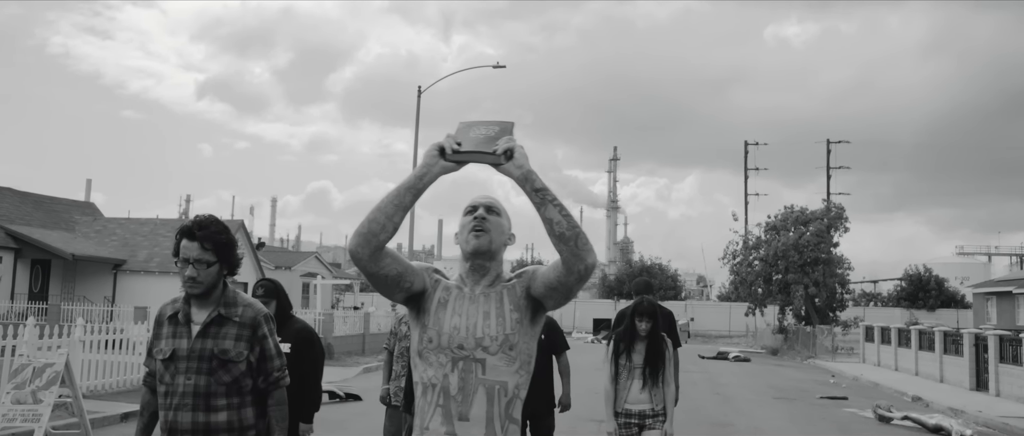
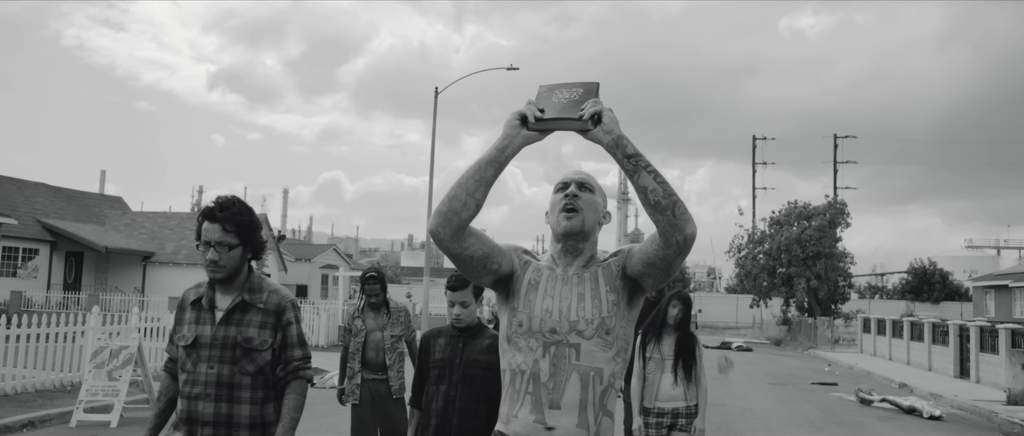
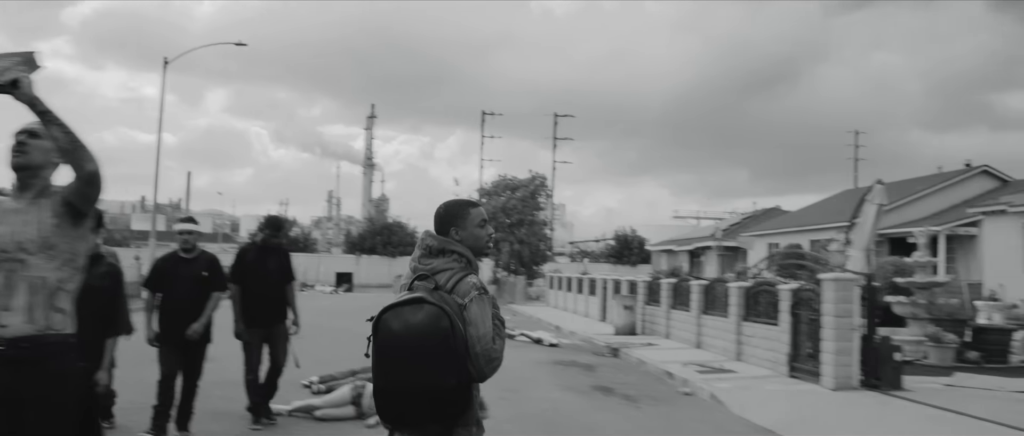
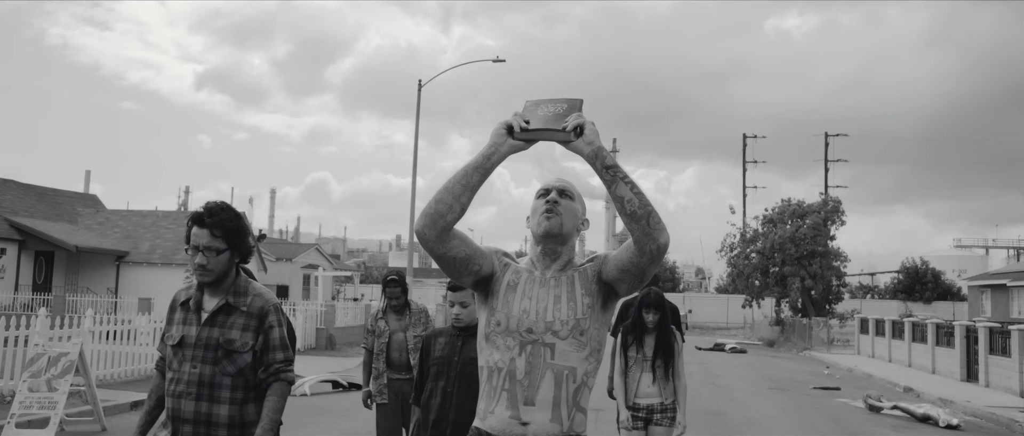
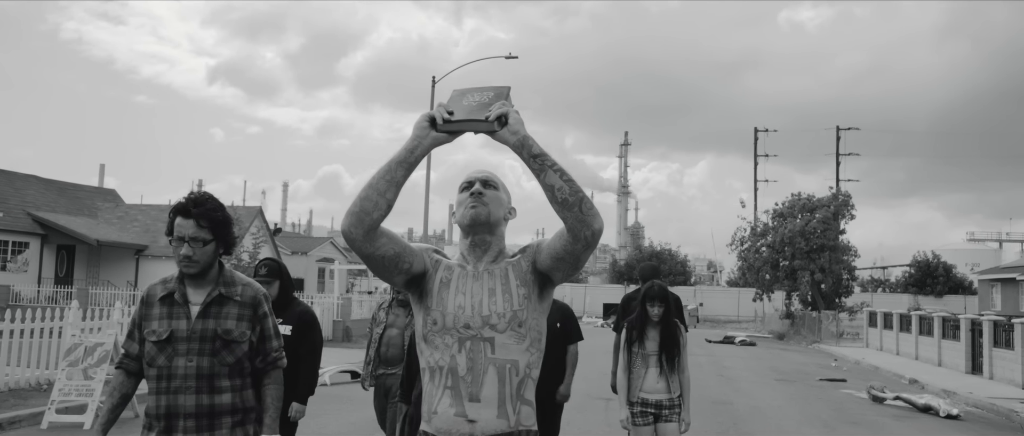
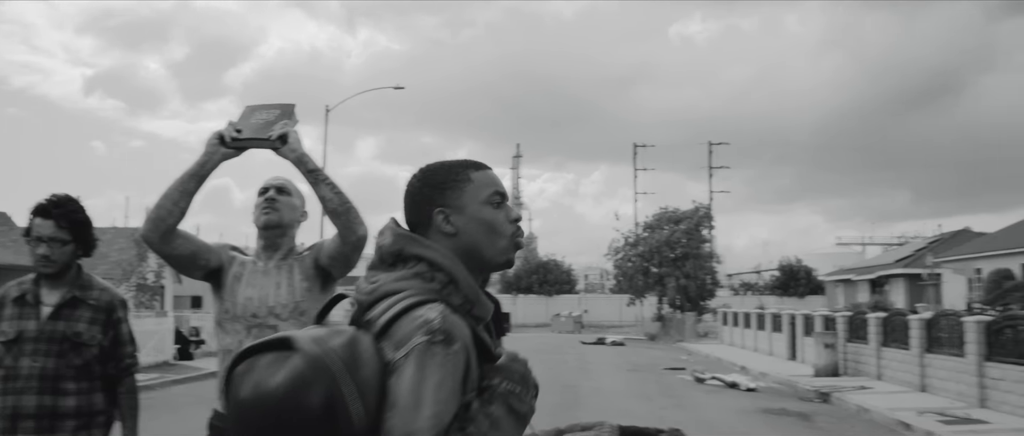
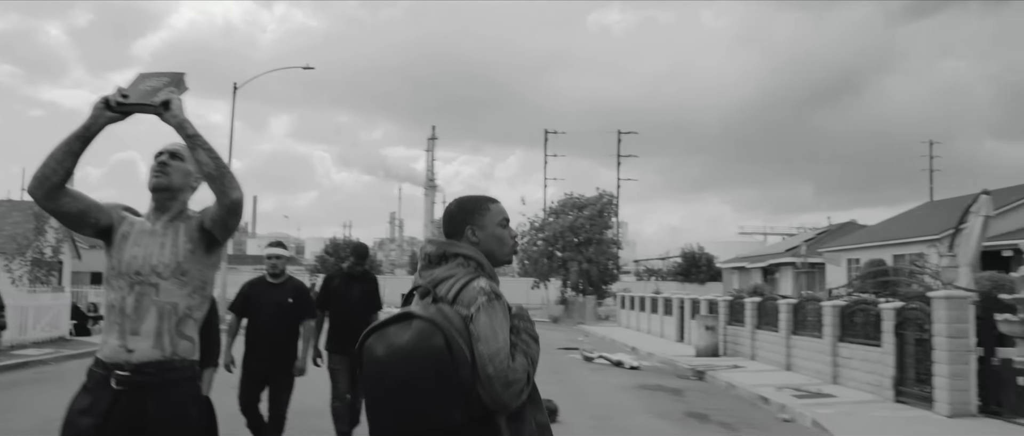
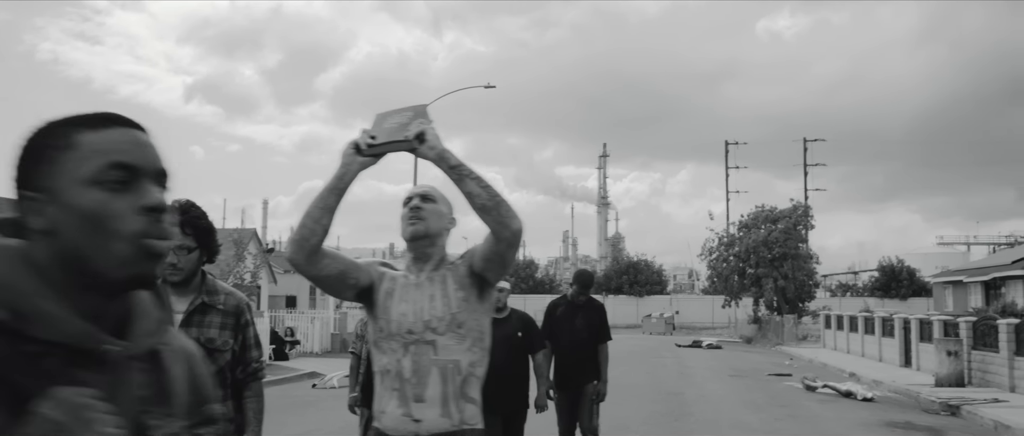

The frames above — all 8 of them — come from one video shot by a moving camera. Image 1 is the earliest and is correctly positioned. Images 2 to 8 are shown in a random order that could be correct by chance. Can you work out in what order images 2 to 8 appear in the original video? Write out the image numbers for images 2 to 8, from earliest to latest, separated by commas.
4, 5, 2, 8, 6, 7, 3
